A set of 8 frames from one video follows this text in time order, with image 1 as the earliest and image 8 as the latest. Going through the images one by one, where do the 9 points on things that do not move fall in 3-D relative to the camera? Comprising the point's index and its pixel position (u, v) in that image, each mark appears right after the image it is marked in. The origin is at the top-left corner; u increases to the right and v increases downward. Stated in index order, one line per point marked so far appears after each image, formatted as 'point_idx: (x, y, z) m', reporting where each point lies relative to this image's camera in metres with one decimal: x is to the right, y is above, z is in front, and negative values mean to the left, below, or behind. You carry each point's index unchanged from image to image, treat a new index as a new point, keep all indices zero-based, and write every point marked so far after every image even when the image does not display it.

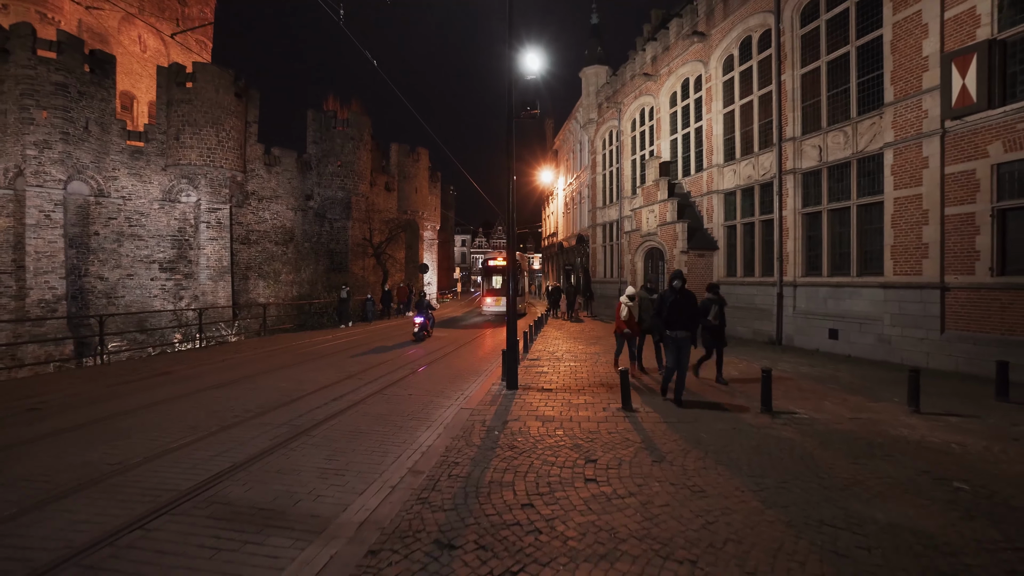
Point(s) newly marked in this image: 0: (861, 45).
0: (+6.9, +4.8, +10.9) m
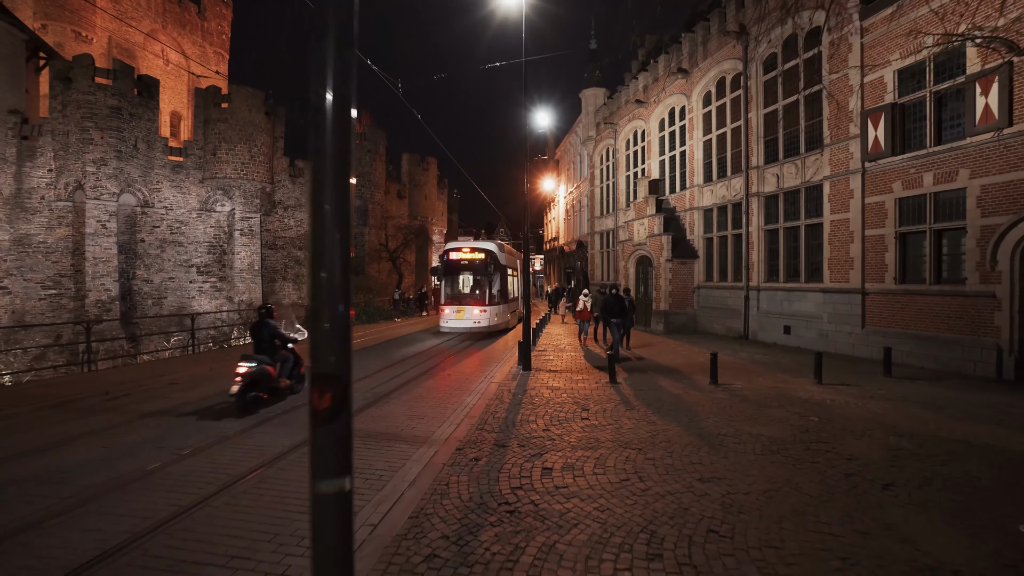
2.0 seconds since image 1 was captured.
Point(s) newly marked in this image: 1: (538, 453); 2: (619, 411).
0: (+7.2, +4.7, +13.4) m
1: (+0.3, -1.7, +5.7) m
2: (+1.4, -1.6, +7.2) m
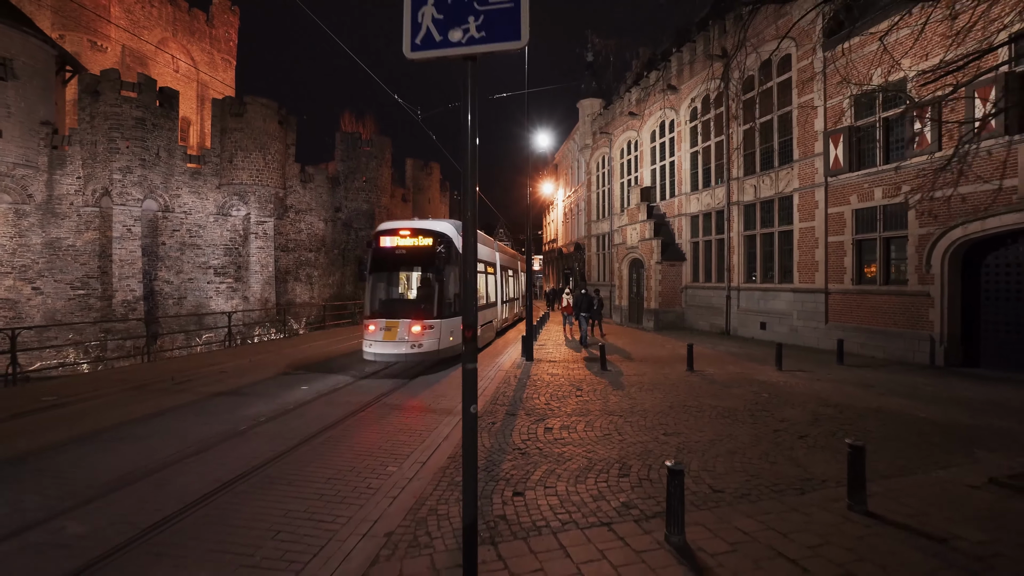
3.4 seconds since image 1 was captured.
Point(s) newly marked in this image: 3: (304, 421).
0: (+7.2, +4.7, +15.0) m
1: (+0.4, -1.7, +7.2) m
2: (+1.5, -1.6, +8.8) m
3: (-2.8, -1.8, +7.4) m
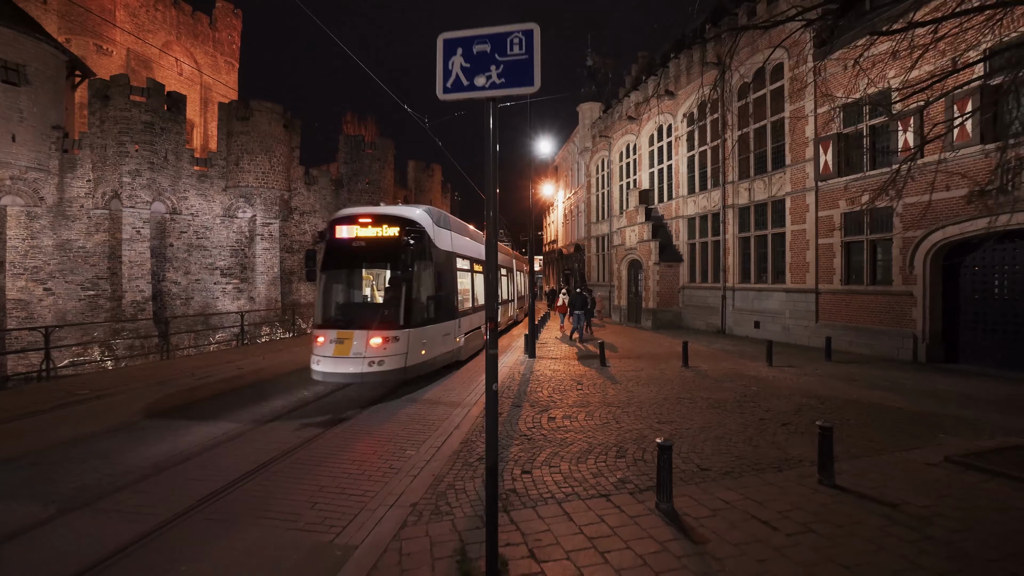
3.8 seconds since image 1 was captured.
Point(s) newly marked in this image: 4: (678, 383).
0: (+7.3, +4.7, +15.5) m
1: (+0.4, -1.7, +7.7) m
2: (+1.6, -1.6, +9.3) m
3: (-2.7, -1.8, +8.0) m
4: (+2.8, -1.6, +9.3) m
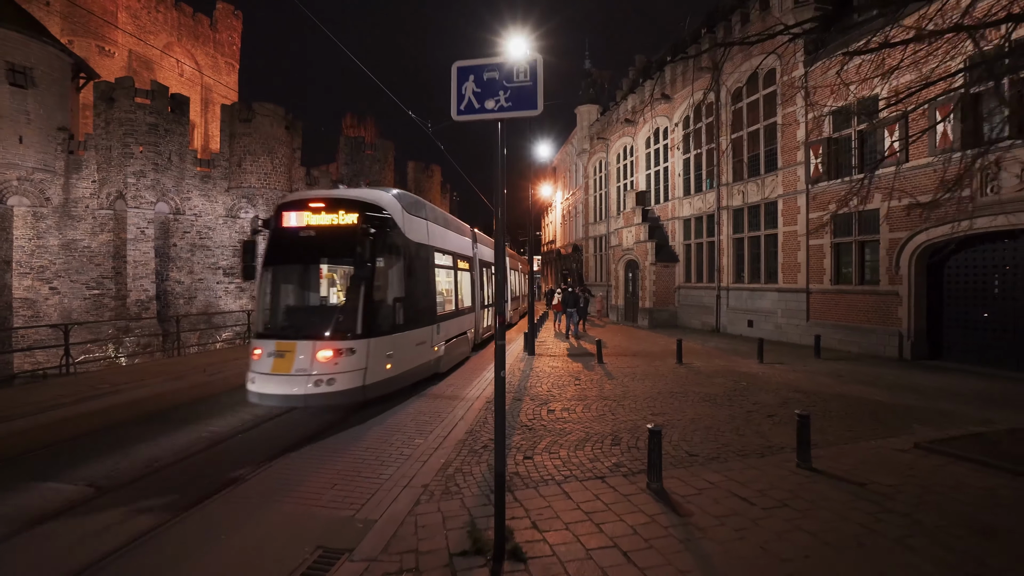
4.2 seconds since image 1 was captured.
0: (+7.3, +4.7, +16.0) m
1: (+0.5, -1.7, +8.1) m
2: (+1.6, -1.6, +9.7) m
3: (-2.7, -1.8, +8.4) m
4: (+2.8, -1.6, +9.7) m
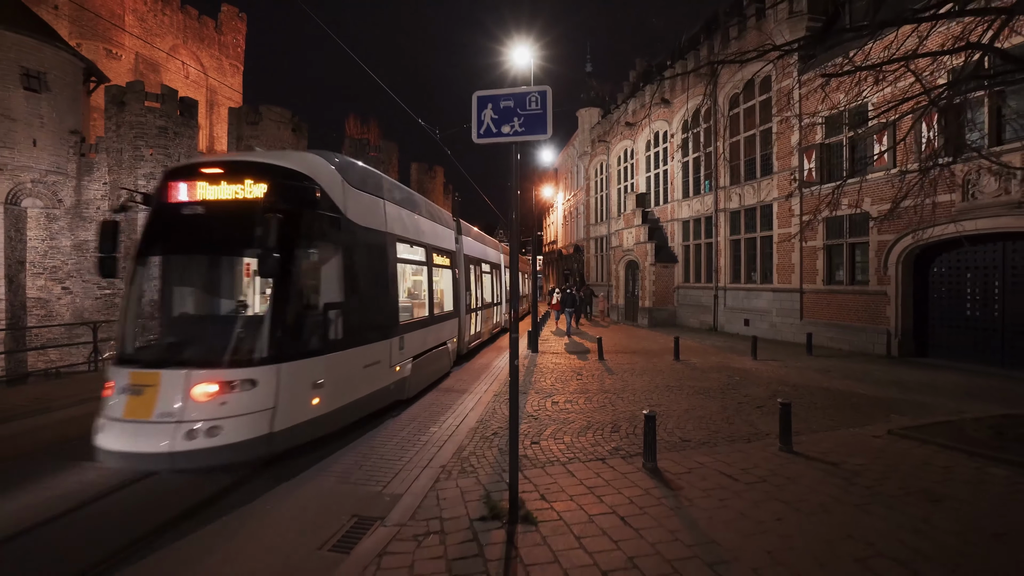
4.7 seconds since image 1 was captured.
0: (+7.4, +4.7, +16.5) m
1: (+0.6, -1.7, +8.7) m
2: (+1.7, -1.6, +10.2) m
3: (-2.6, -1.8, +8.9) m
4: (+2.9, -1.6, +10.3) m
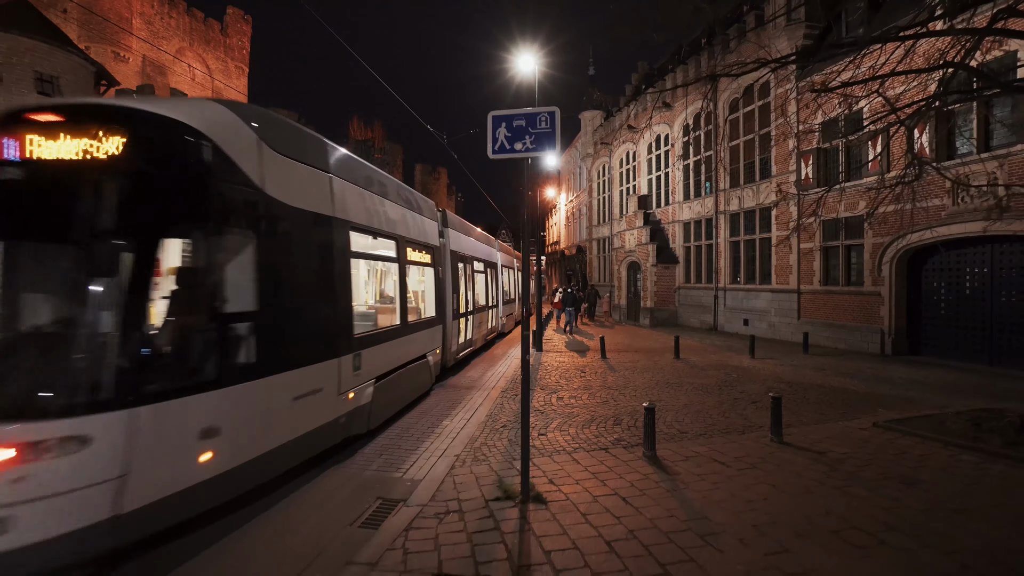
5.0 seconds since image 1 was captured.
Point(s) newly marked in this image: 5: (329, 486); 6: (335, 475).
0: (+7.6, +4.6, +16.9) m
1: (+0.7, -1.7, +9.1) m
2: (+1.8, -1.6, +10.6) m
3: (-2.5, -1.8, +9.3) m
4: (+3.0, -1.6, +10.7) m
5: (-1.7, -1.8, +5.1) m
6: (-1.7, -1.8, +5.4) m
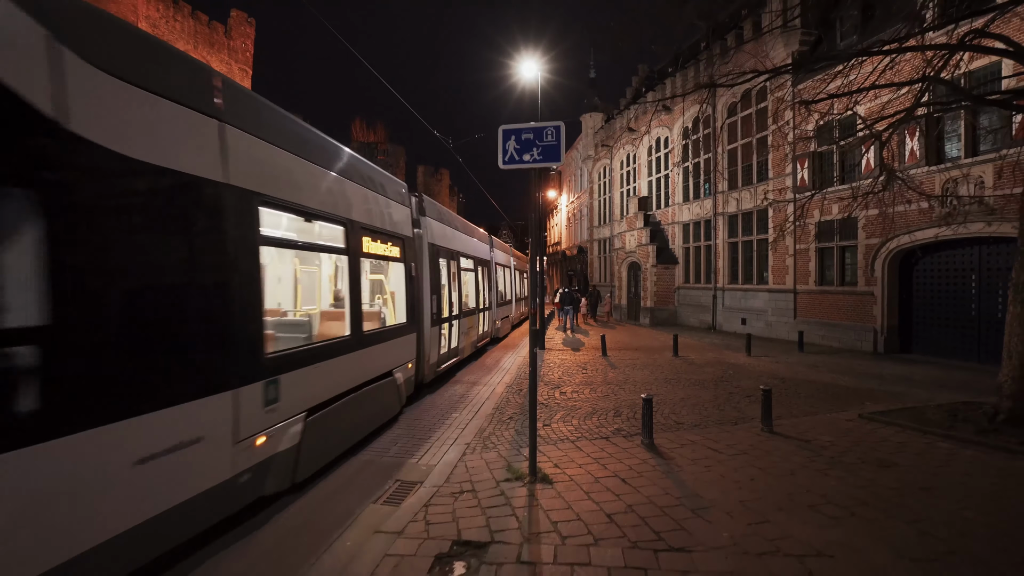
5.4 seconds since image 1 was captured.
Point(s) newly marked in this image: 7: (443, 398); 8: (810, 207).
0: (+7.6, +4.6, +17.2) m
1: (+0.7, -1.7, +9.5) m
2: (+1.9, -1.6, +11.0) m
3: (-2.4, -1.8, +9.7) m
4: (+3.1, -1.6, +11.1) m
5: (-1.6, -1.8, +5.5) m
6: (-1.6, -1.8, +5.8) m
7: (-1.1, -1.8, +8.9) m
8: (+8.0, +2.2, +14.9) m
